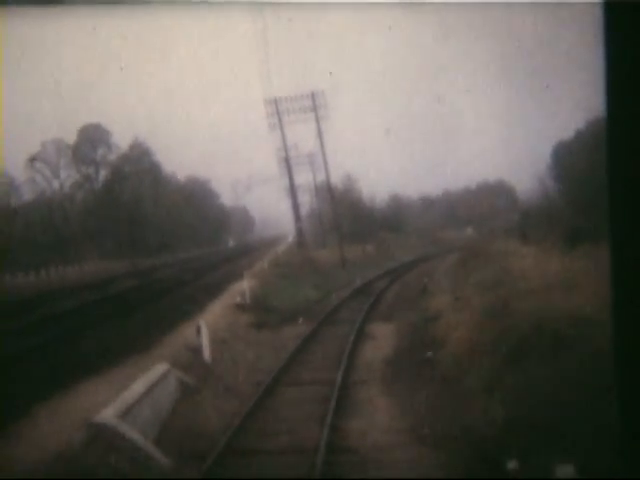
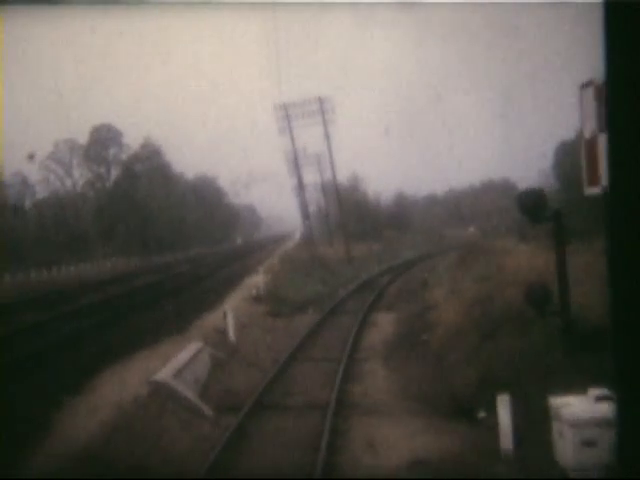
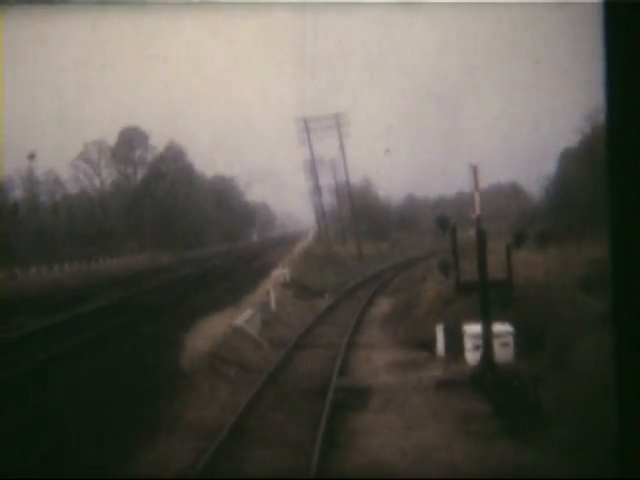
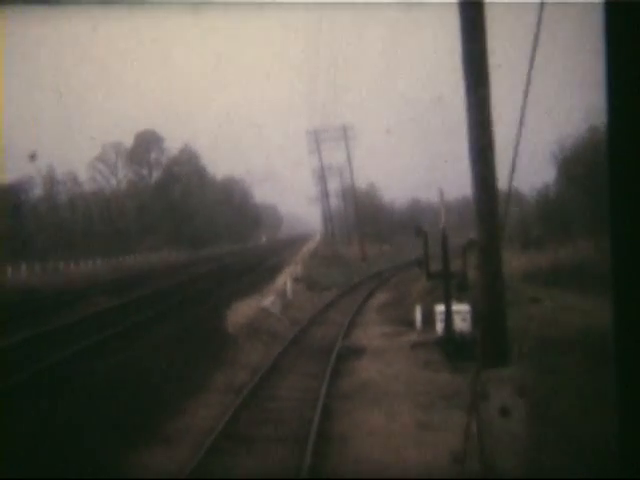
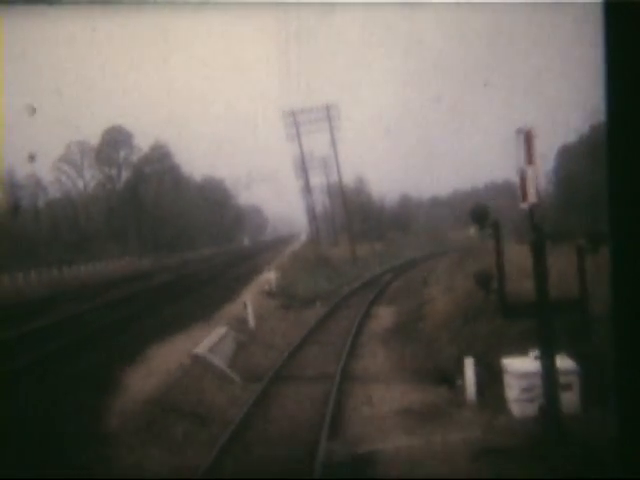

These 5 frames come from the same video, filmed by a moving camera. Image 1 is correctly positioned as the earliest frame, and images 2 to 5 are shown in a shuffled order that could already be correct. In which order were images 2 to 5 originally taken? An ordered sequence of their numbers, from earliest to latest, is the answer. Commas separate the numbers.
2, 5, 3, 4
